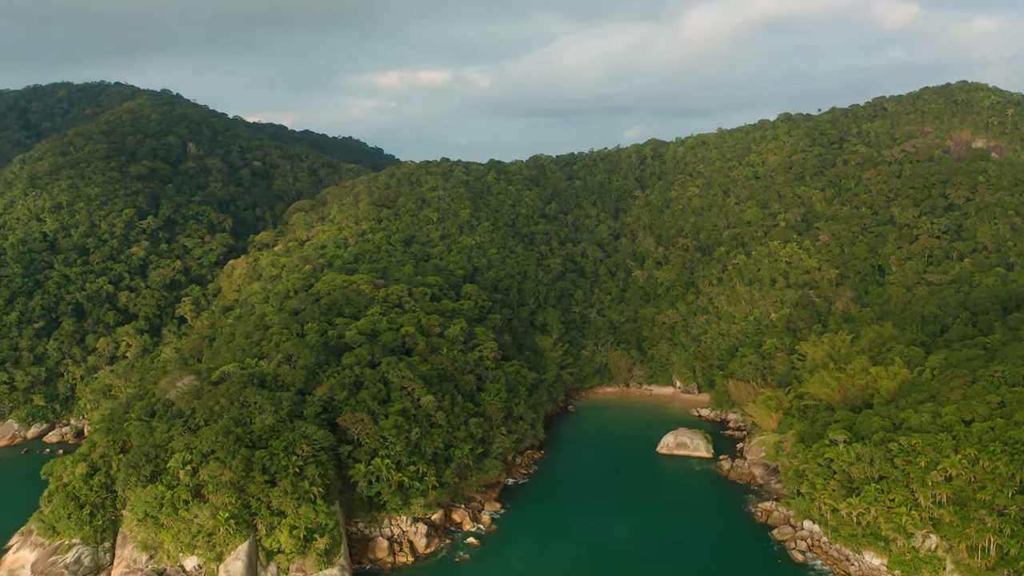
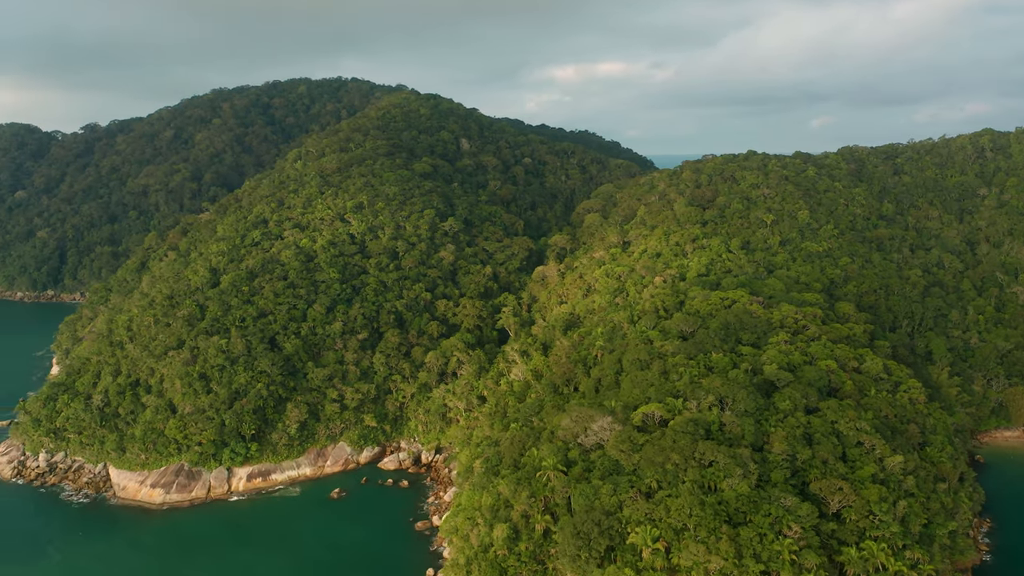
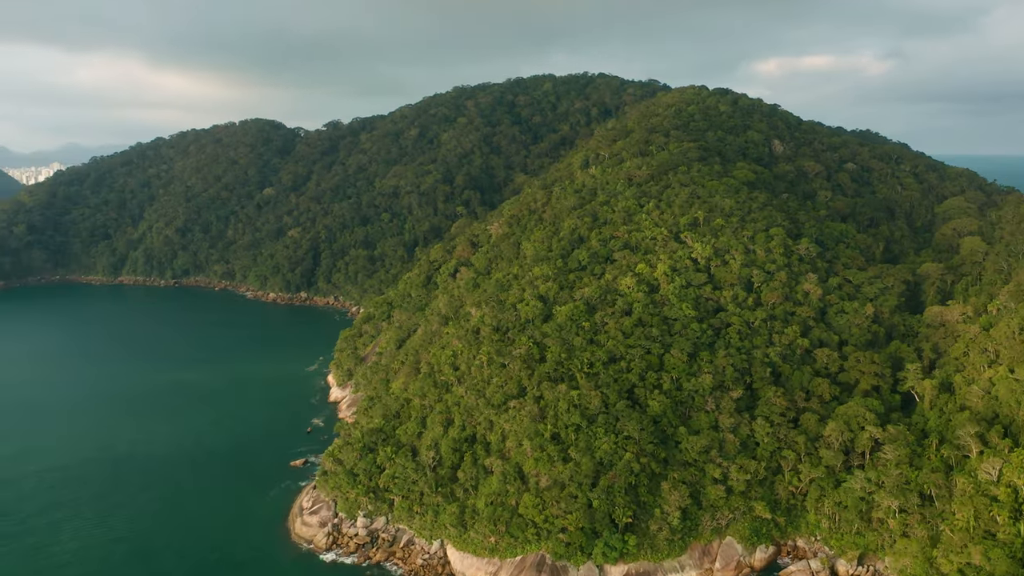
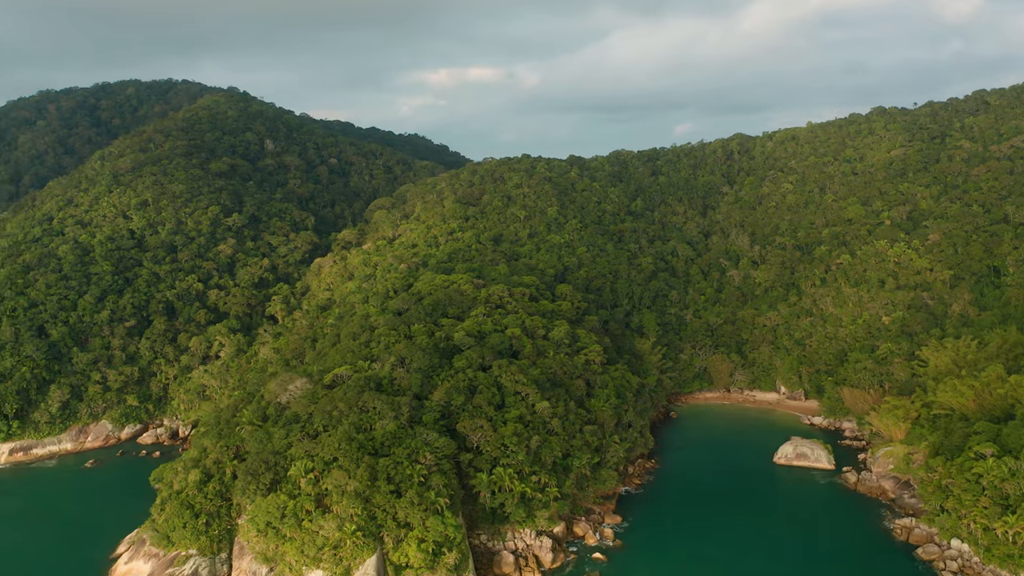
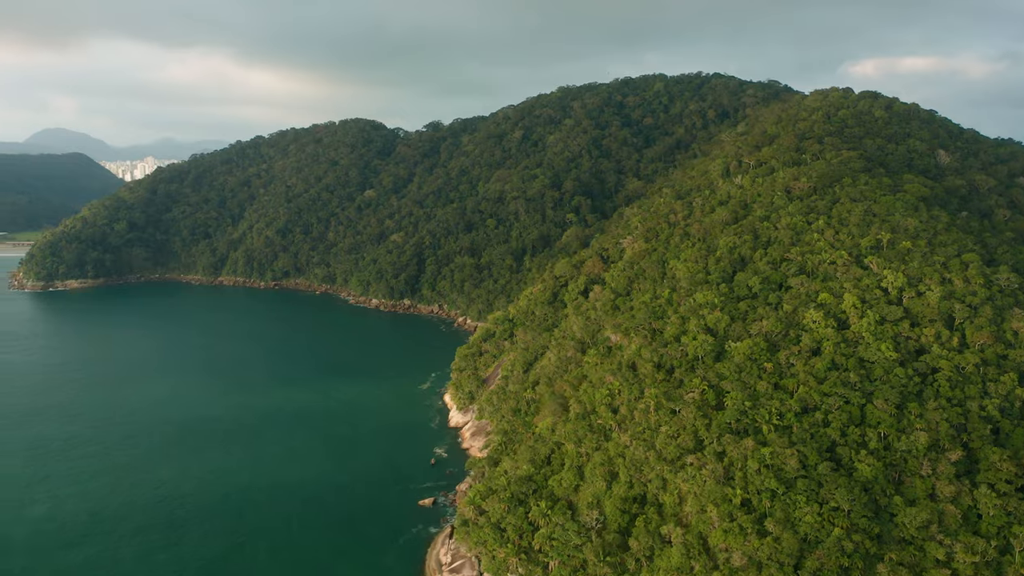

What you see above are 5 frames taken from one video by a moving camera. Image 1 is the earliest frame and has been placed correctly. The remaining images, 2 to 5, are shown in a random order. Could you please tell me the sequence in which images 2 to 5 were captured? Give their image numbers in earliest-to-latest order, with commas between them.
4, 2, 3, 5
